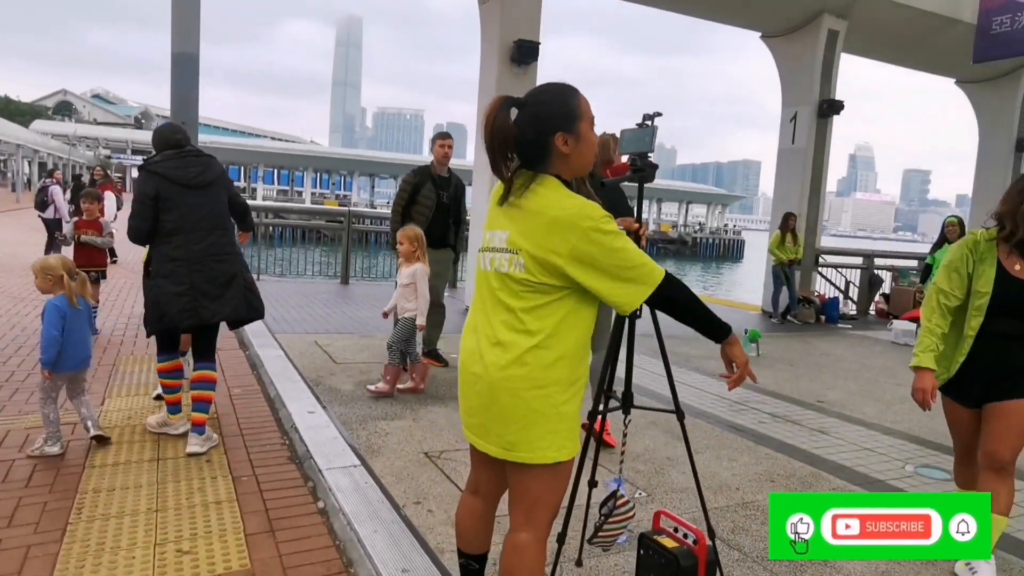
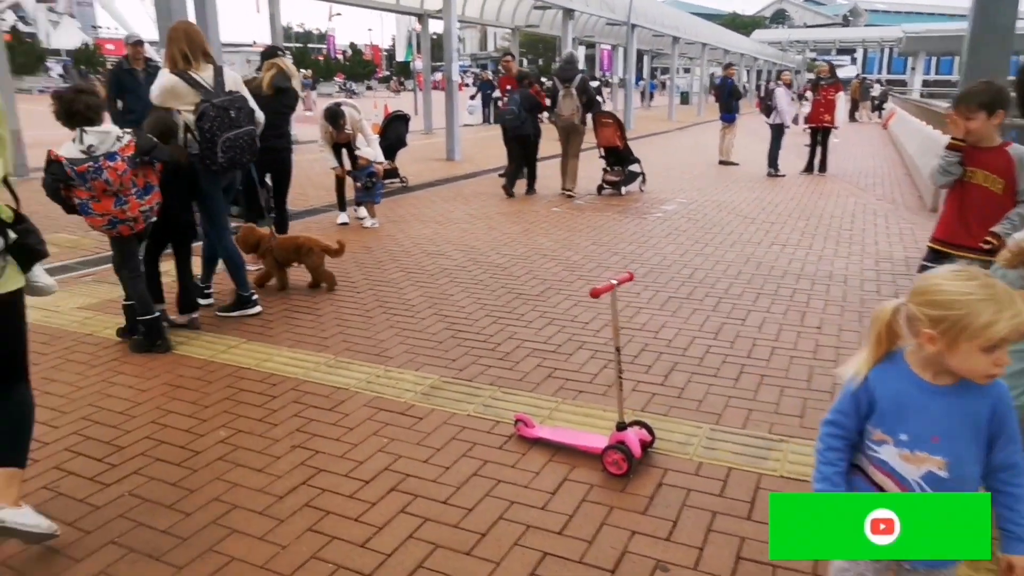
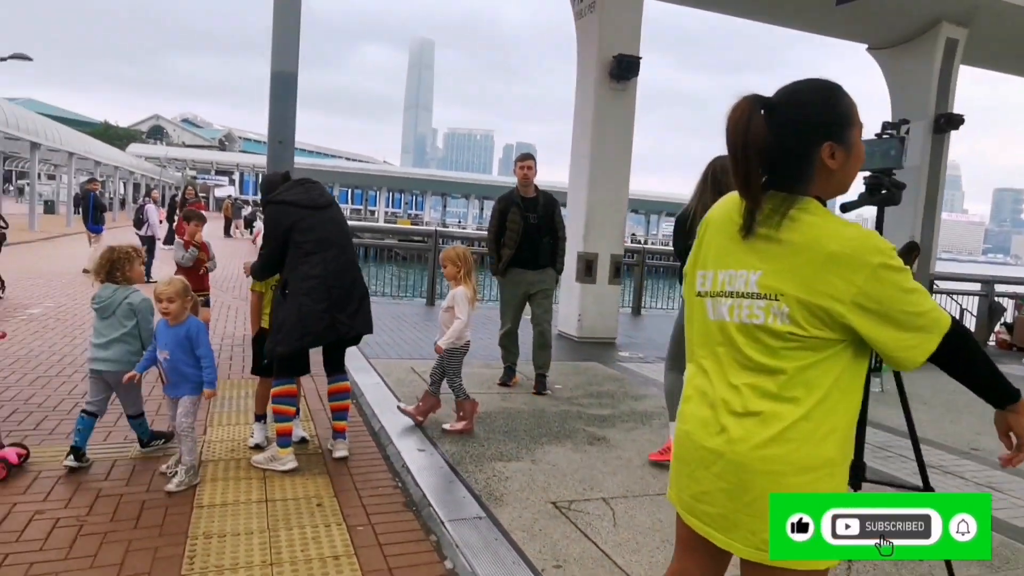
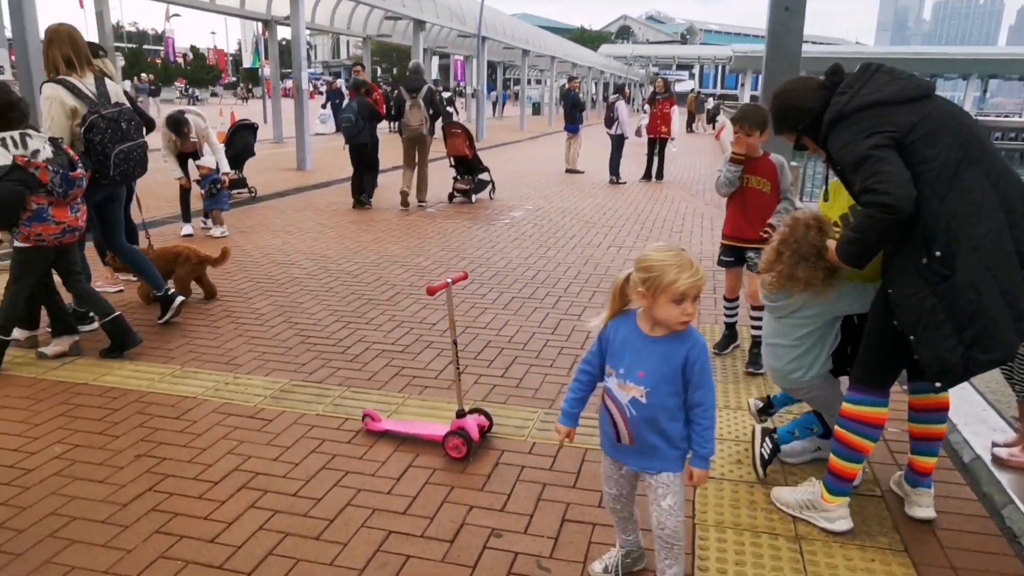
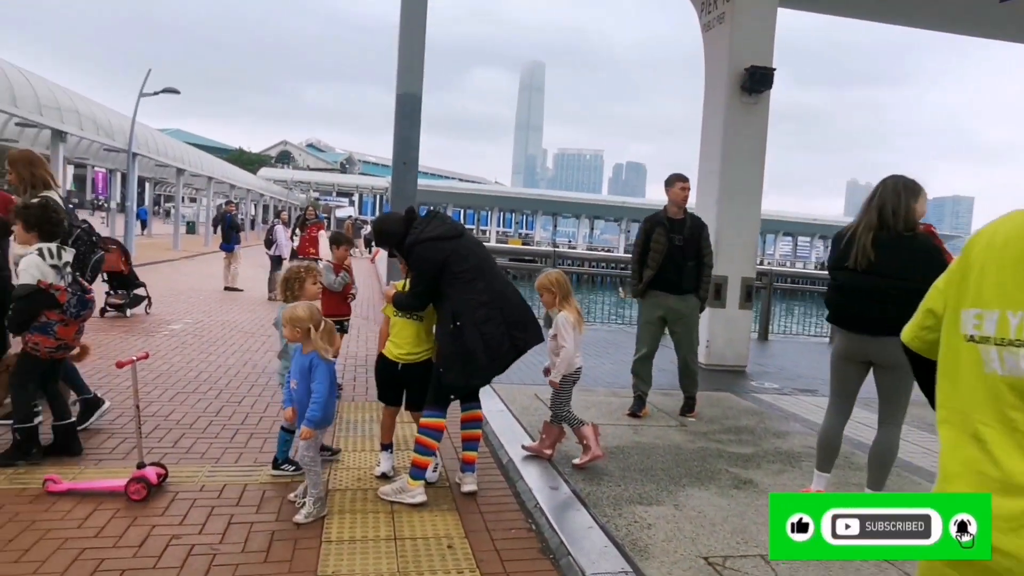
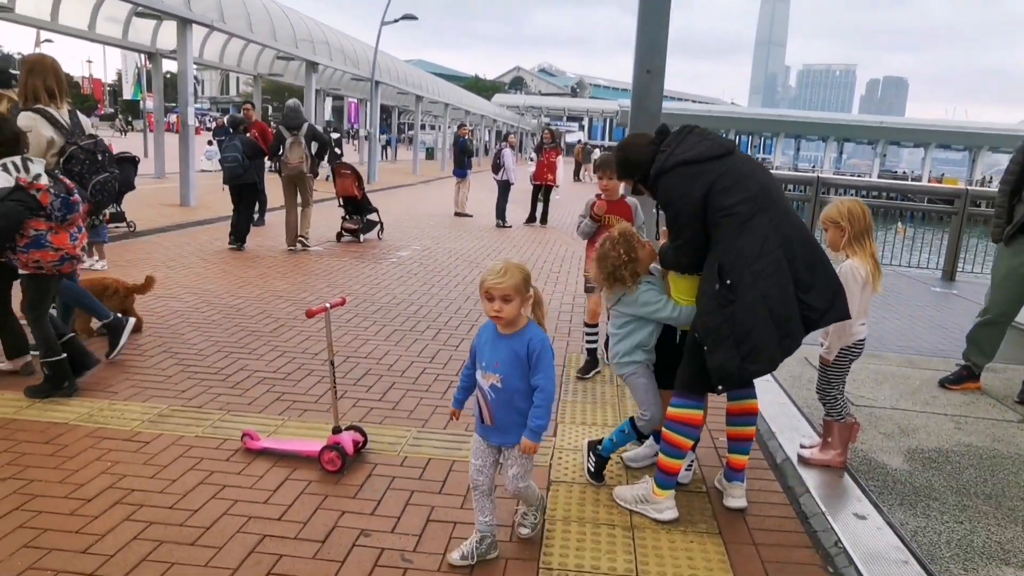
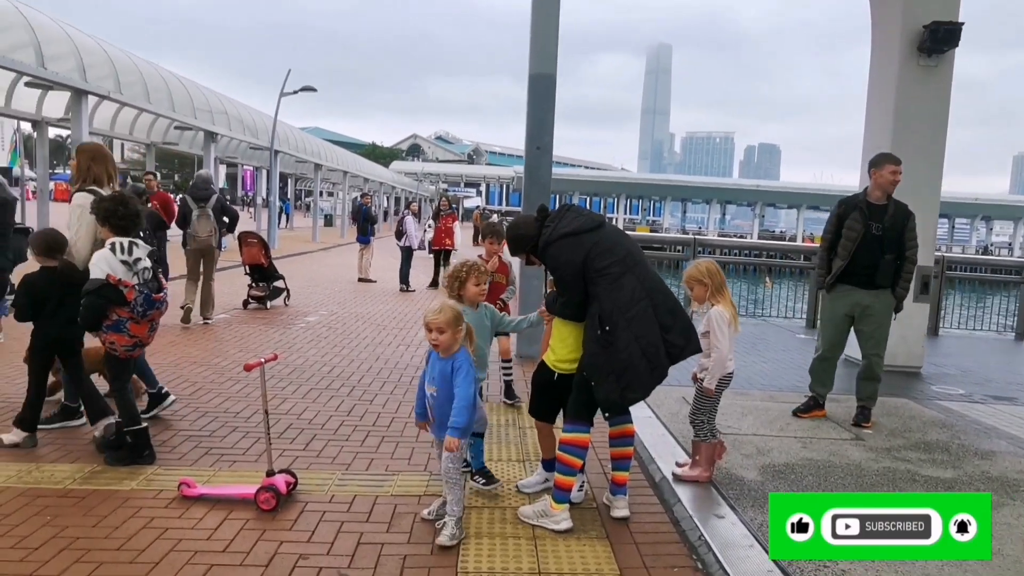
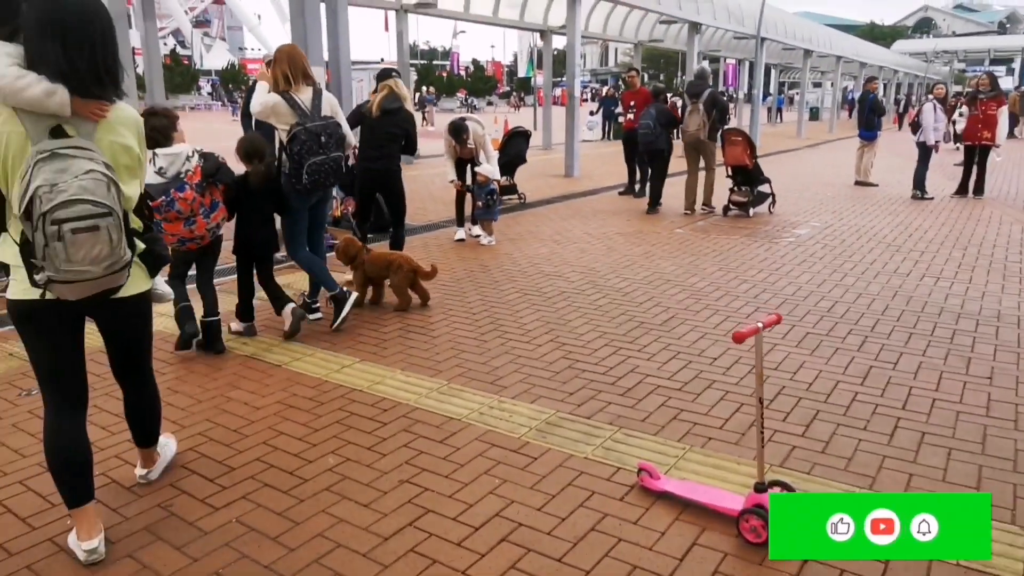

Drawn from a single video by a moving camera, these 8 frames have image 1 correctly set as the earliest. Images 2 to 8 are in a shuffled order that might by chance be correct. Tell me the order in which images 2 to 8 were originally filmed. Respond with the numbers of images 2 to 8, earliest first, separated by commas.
3, 5, 7, 6, 4, 2, 8
